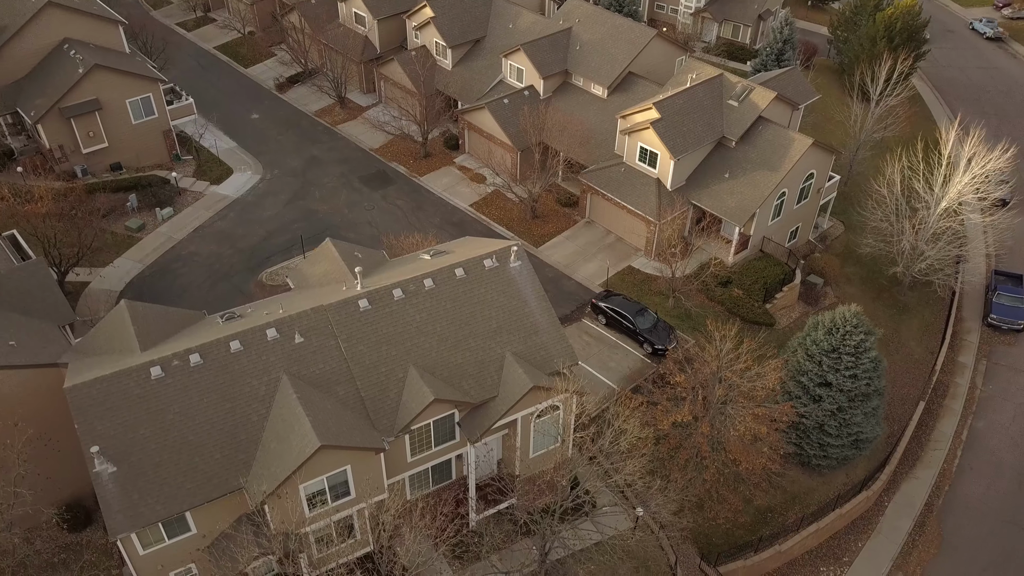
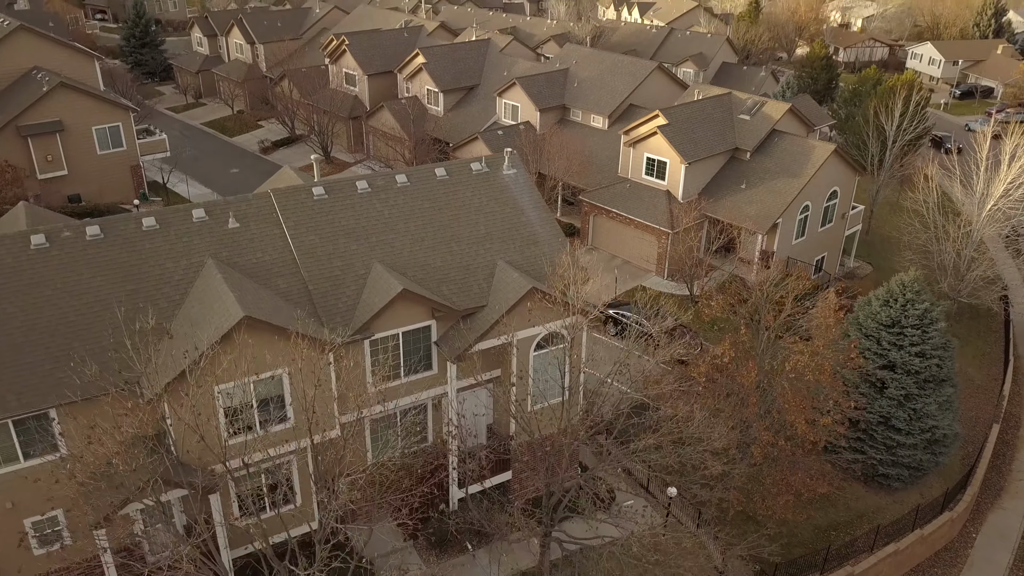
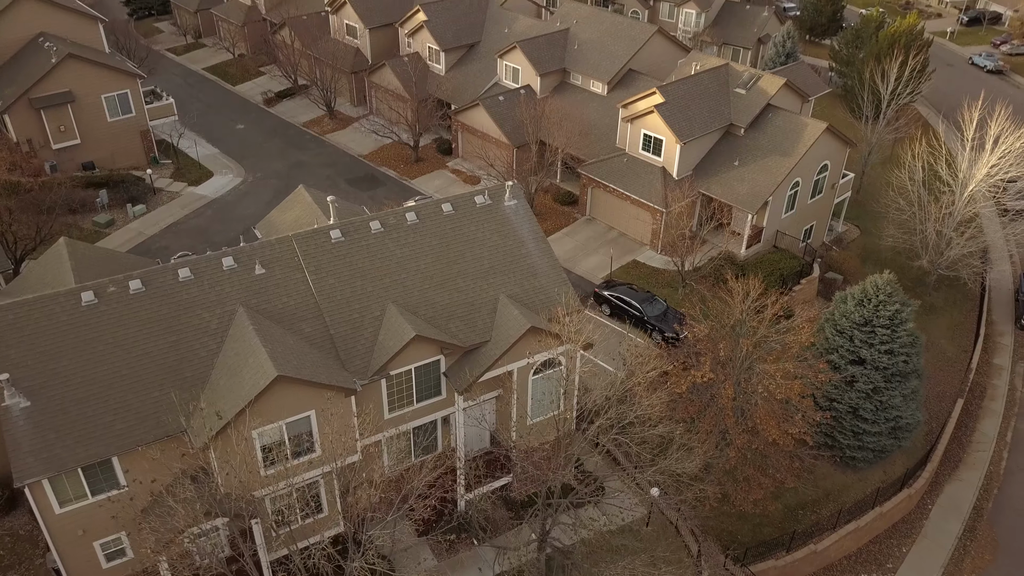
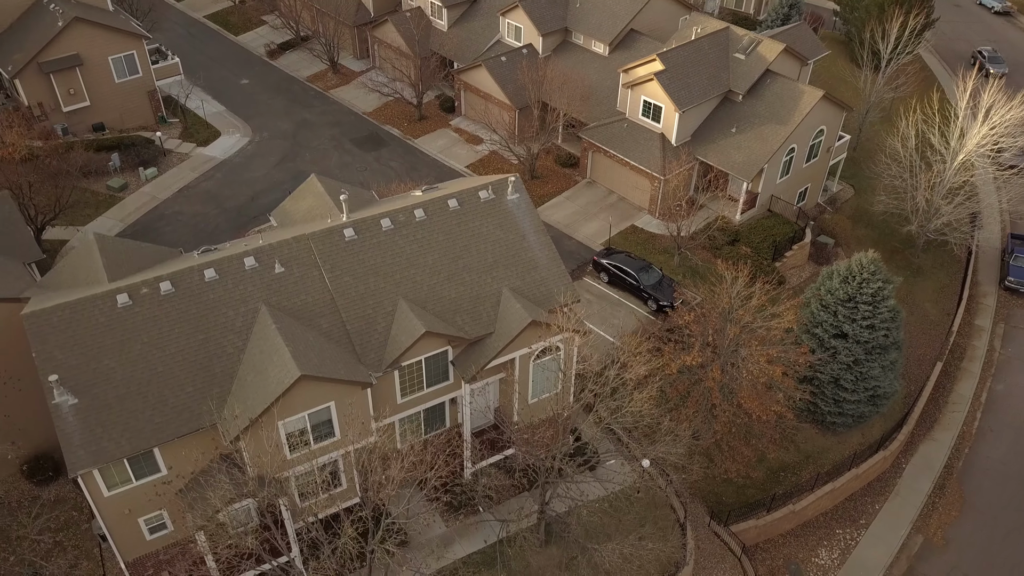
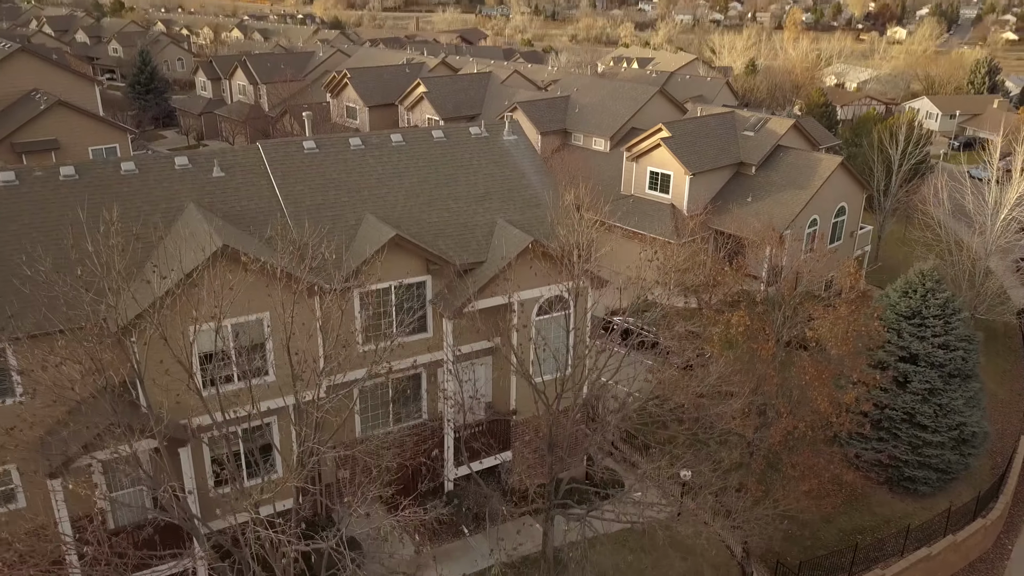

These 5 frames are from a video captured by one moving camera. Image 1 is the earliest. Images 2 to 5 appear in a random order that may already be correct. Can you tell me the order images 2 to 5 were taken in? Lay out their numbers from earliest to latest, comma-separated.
4, 3, 2, 5
